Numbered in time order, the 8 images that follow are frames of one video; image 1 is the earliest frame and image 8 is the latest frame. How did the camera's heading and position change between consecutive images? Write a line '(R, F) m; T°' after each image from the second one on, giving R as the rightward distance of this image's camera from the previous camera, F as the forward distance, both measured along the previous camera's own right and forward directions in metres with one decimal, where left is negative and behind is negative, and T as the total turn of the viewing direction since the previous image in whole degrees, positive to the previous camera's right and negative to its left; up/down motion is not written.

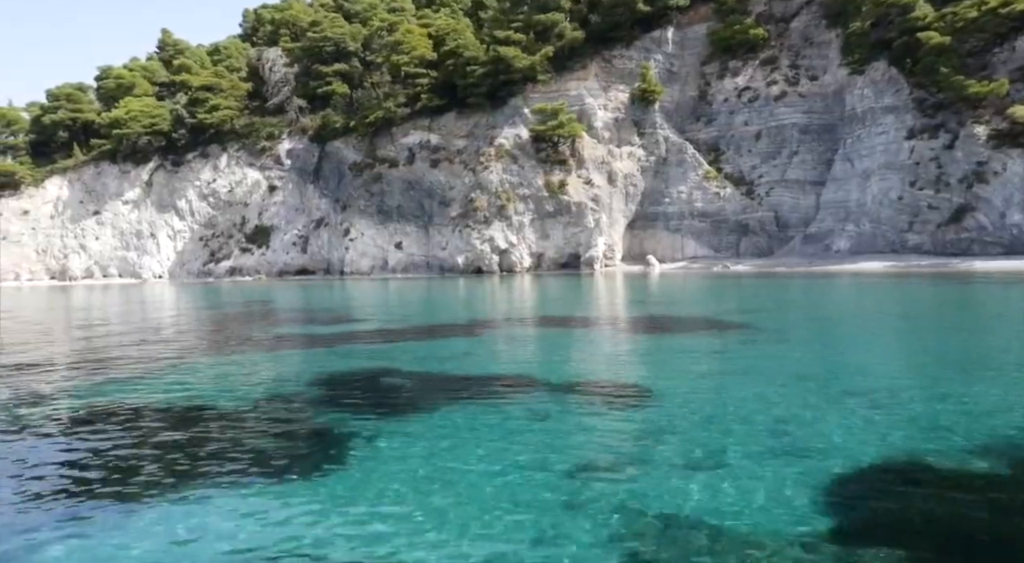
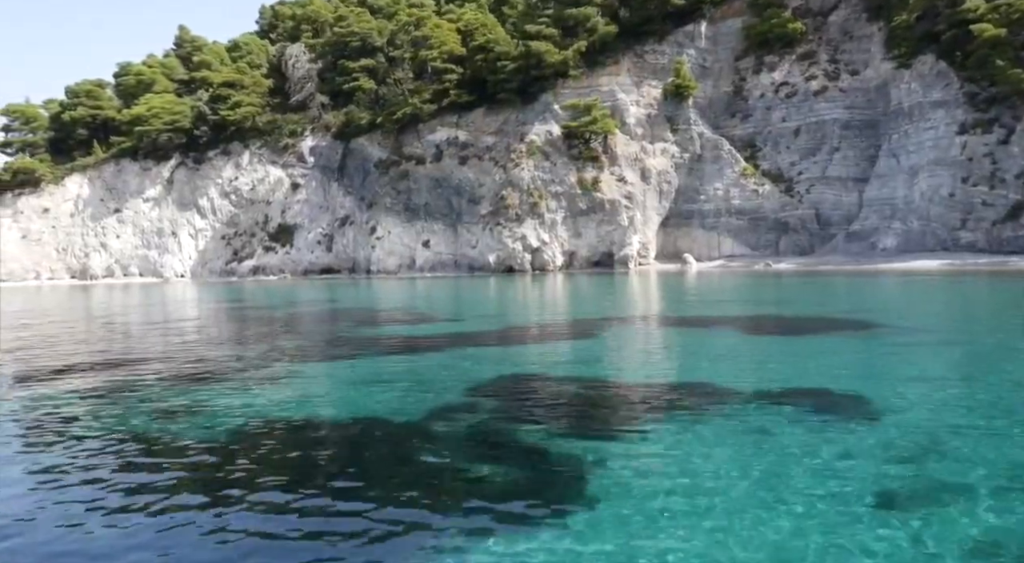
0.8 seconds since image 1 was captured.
(-1.5, +0.7) m; 0°
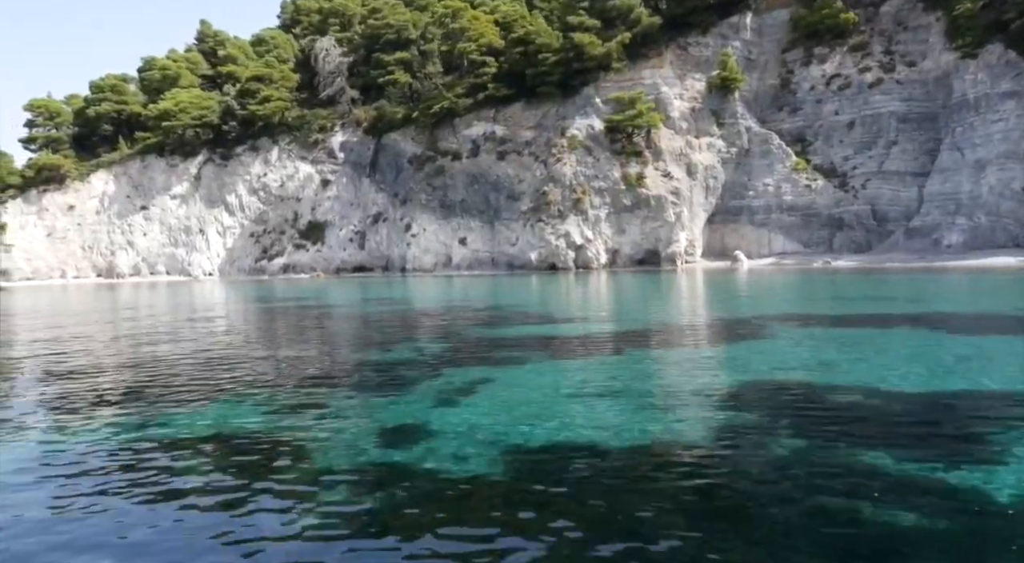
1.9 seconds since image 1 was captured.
(-2.0, +1.1) m; 0°
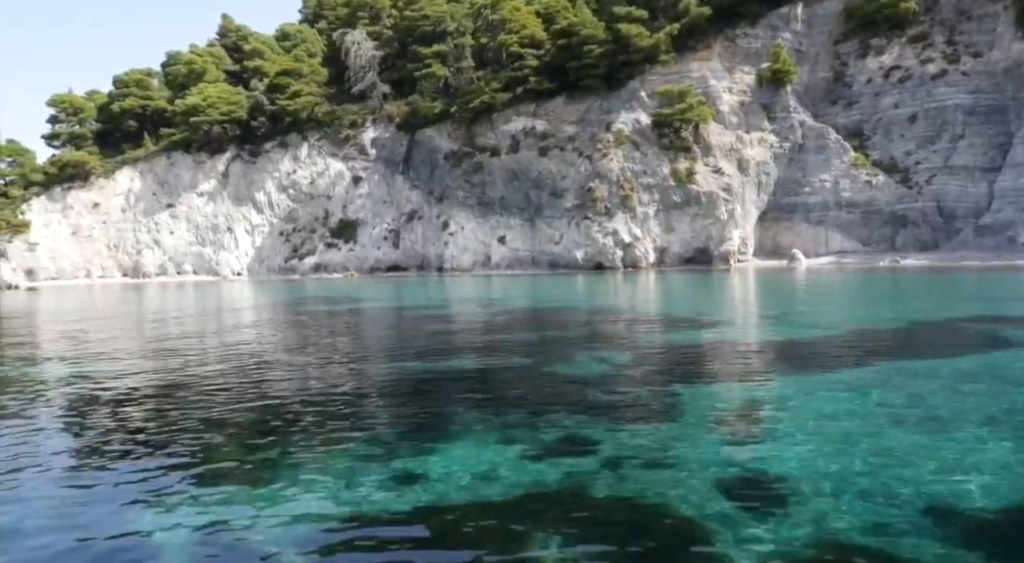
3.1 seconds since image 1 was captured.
(-2.1, +1.4) m; 0°
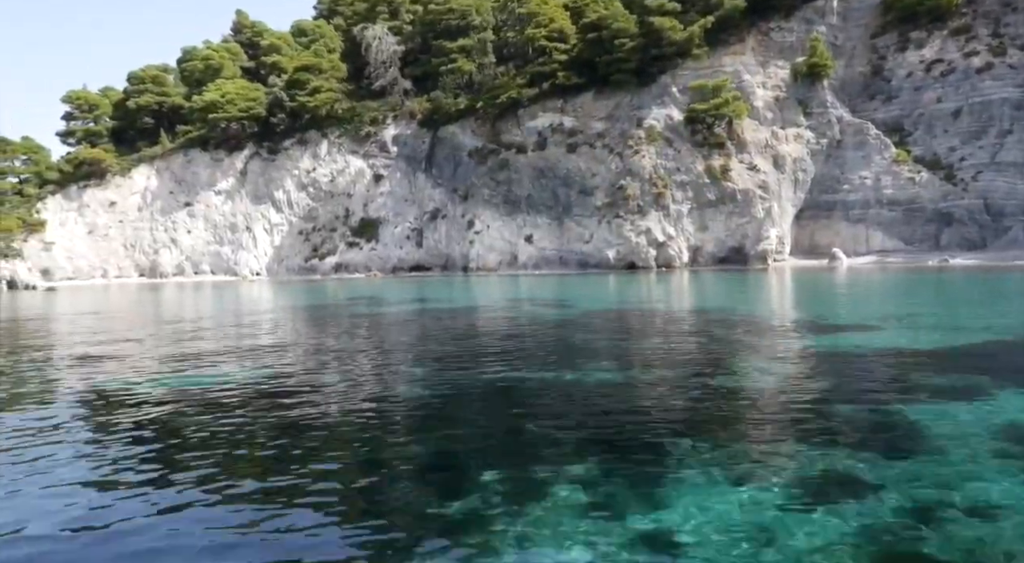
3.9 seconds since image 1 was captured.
(-1.3, +1.0) m; 0°
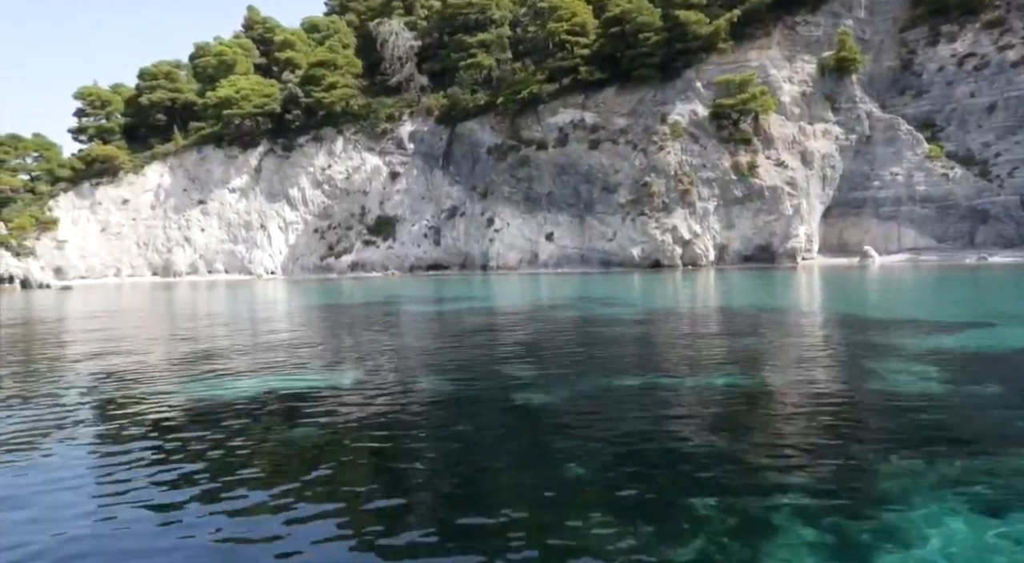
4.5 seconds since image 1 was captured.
(-0.9, +0.7) m; 0°
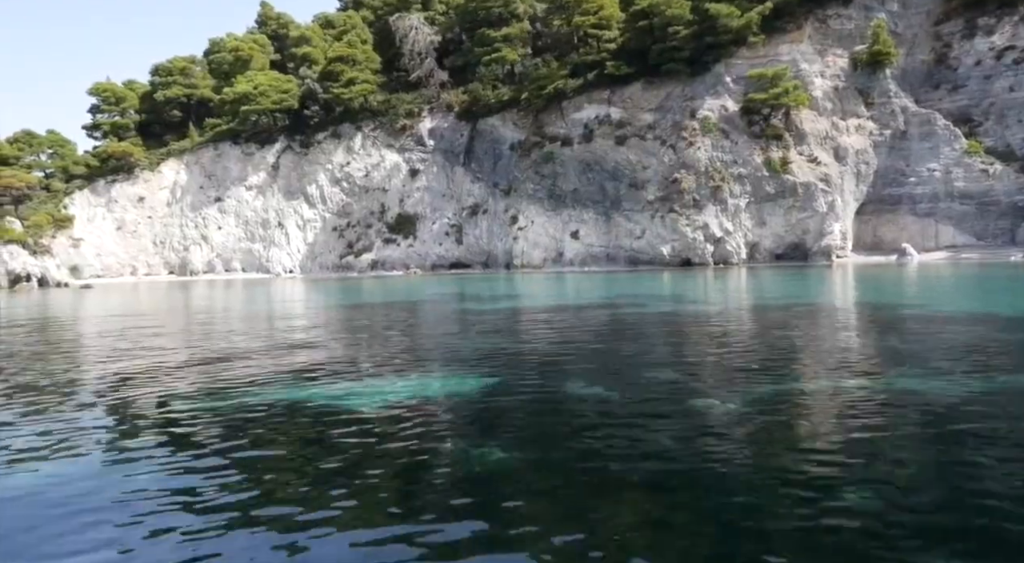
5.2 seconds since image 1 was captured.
(-1.2, +0.7) m; 0°
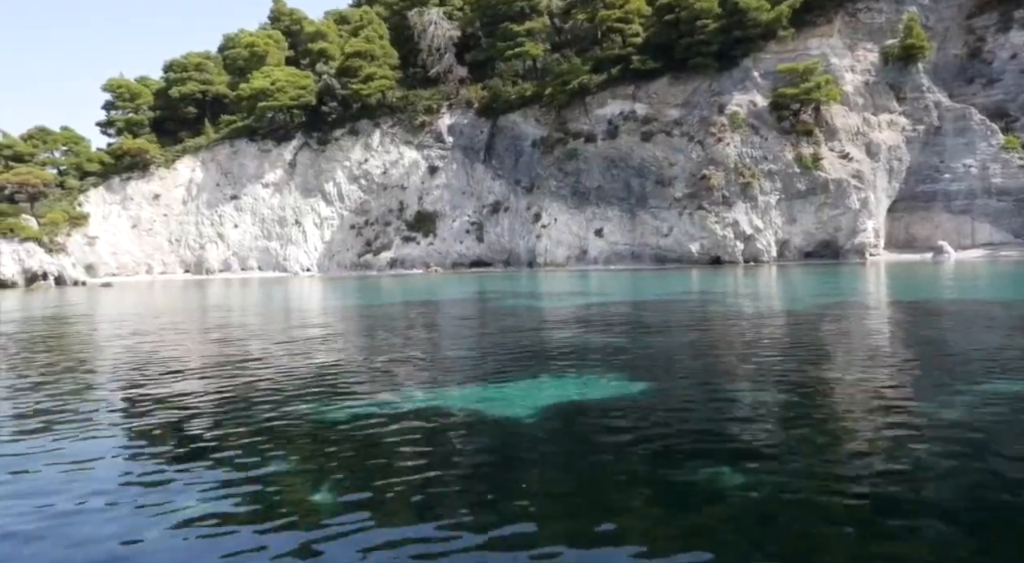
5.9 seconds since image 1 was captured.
(-1.1, +0.7) m; 0°
